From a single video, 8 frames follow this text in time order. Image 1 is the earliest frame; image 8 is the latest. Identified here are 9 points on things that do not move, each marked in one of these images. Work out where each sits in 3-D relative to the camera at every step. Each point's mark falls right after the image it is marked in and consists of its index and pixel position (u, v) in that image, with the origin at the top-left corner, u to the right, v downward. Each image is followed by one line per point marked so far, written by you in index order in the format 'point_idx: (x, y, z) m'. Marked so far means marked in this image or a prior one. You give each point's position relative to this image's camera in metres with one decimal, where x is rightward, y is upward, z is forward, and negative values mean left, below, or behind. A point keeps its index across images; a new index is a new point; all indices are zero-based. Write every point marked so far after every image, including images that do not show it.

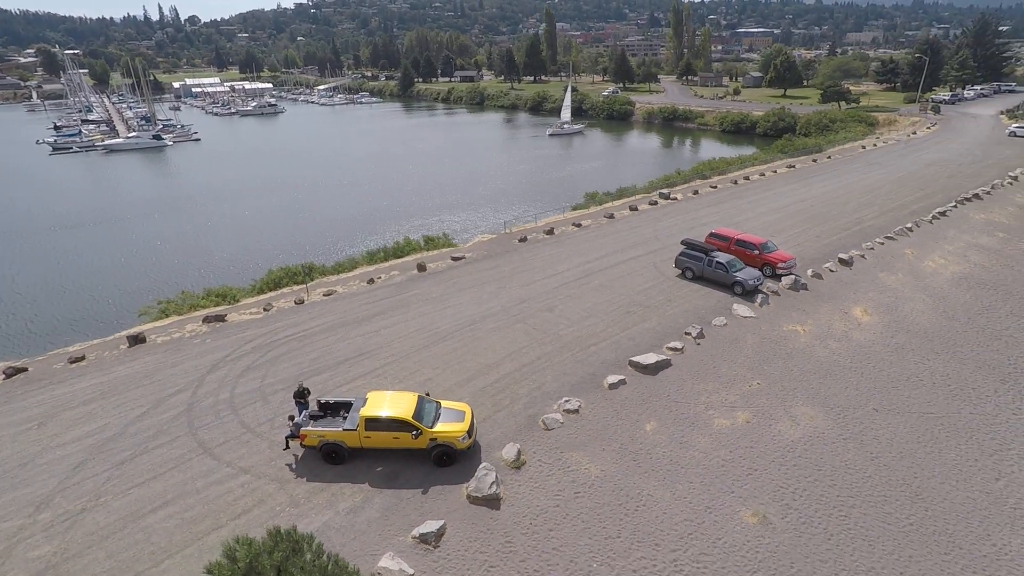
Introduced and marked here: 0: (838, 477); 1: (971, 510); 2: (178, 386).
0: (+8.1, -4.7, +14.2) m
1: (+10.8, -5.2, +13.4) m
2: (-10.5, -3.1, +18.1) m
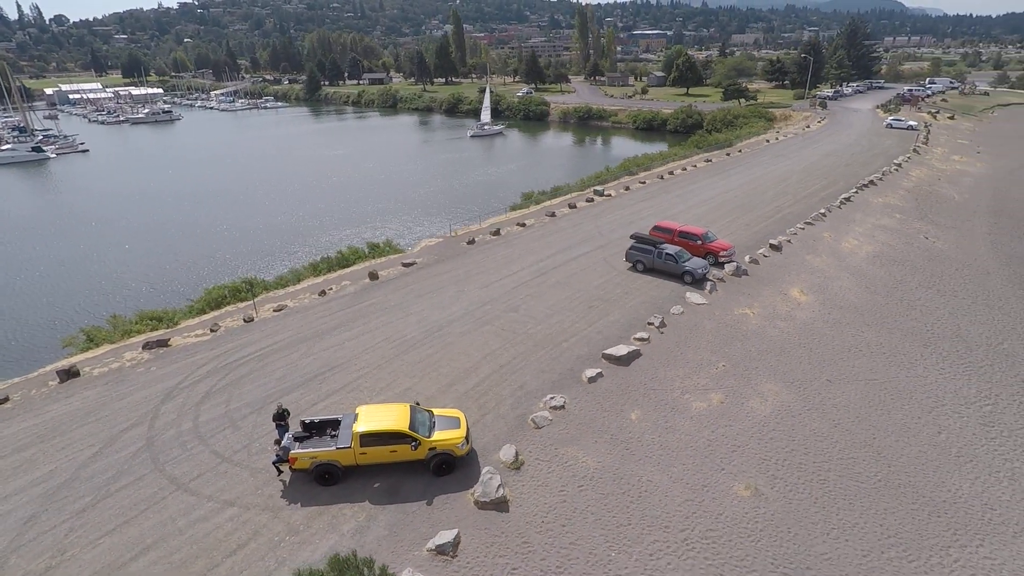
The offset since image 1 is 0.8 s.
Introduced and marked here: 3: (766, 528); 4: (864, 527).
0: (+8.0, -4.2, +15.4) m
1: (+10.8, -4.5, +15.0) m
2: (-11.0, -3.8, +16.5) m
3: (+5.7, -5.4, +12.9) m
4: (+8.0, -5.4, +13.0) m
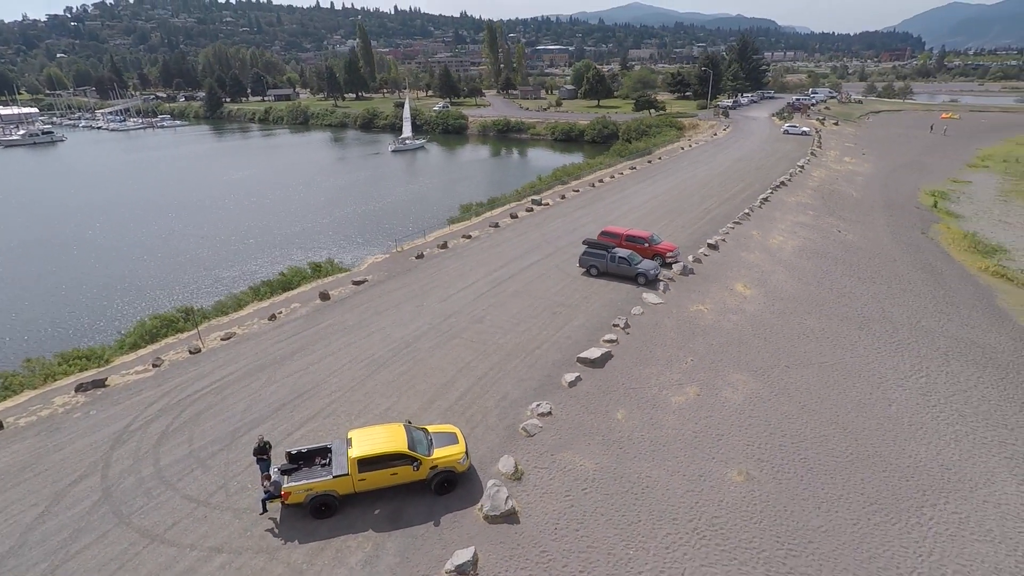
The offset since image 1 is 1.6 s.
0: (+7.8, -4.0, +16.4) m
1: (+10.7, -4.1, +16.4) m
2: (-11.1, -4.7, +14.8) m
3: (+5.9, -5.2, +13.6) m
4: (+8.2, -5.1, +14.0) m
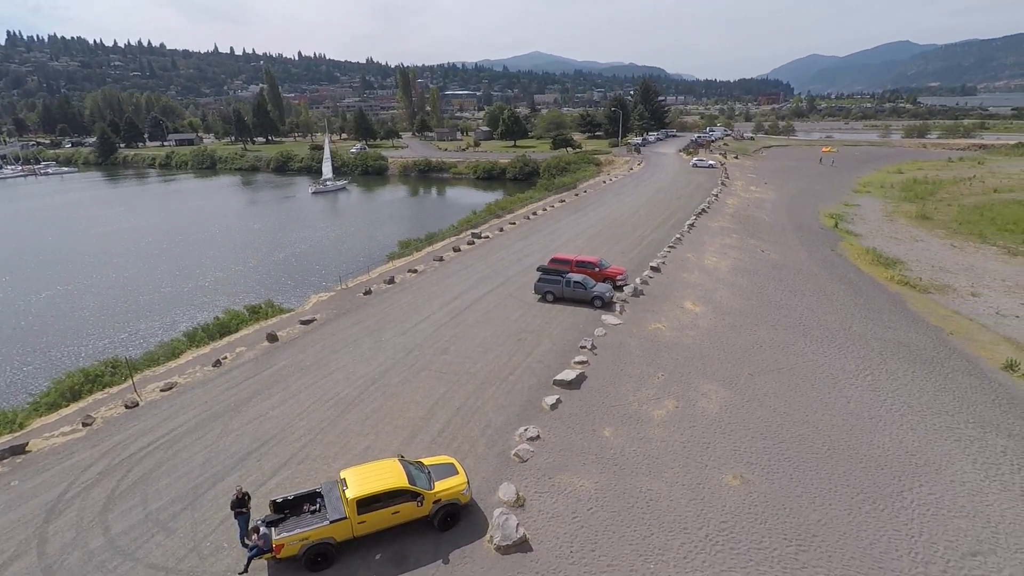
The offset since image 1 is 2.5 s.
0: (+7.4, -4.2, +16.9) m
1: (+10.3, -4.2, +17.4) m
2: (-11.0, -5.8, +12.5) m
3: (+6.1, -5.3, +13.8) m
4: (+8.3, -5.1, +14.6) m
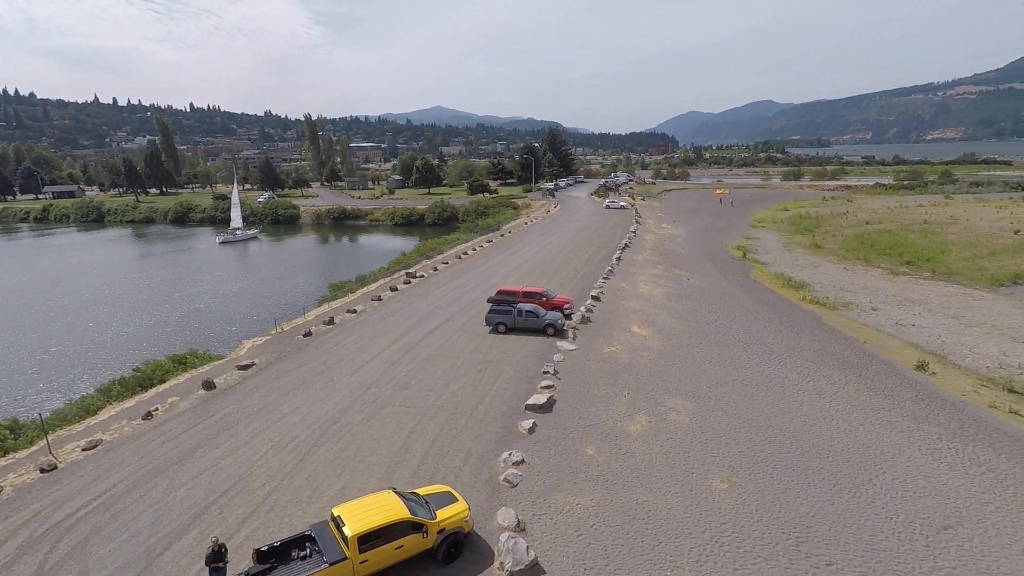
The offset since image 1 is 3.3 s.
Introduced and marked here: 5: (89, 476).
0: (+6.8, -4.5, +17.5) m
1: (+9.5, -4.5, +18.4) m
2: (-10.6, -6.4, +10.1) m
3: (+6.0, -5.4, +14.1) m
4: (+8.0, -5.2, +15.2) m
5: (-11.4, -5.0, +15.5) m
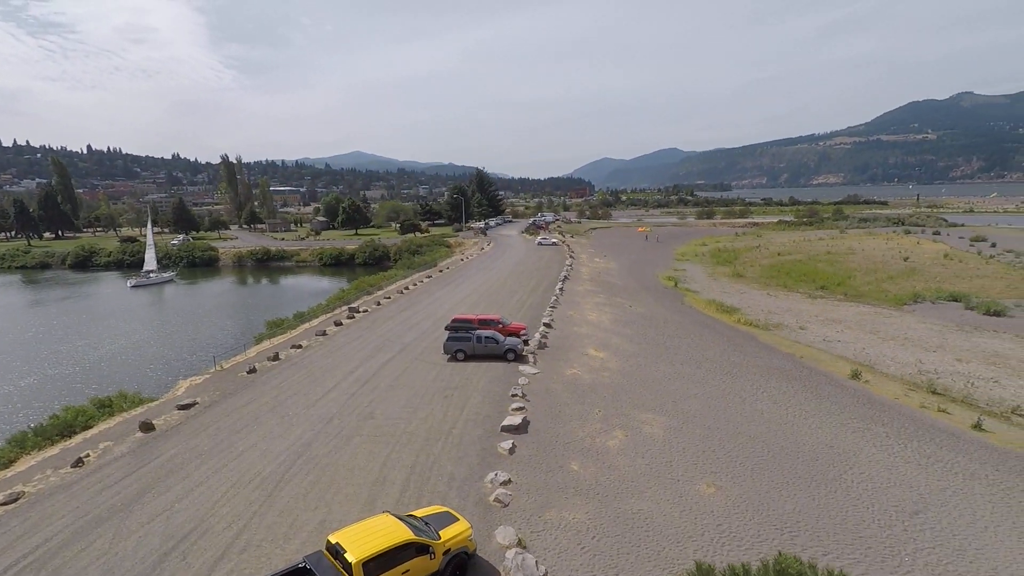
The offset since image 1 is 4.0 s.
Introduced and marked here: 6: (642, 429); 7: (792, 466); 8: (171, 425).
0: (+6.2, -4.9, +17.9) m
1: (+8.7, -4.8, +19.1) m
2: (-10.0, -6.6, +8.1) m
3: (+5.8, -5.5, +14.4) m
4: (+7.7, -5.3, +15.8) m
5: (-11.6, -5.7, +13.4) m
6: (+4.2, -4.6, +18.9) m
7: (+8.1, -5.2, +16.7) m
8: (-11.5, -4.6, +19.4) m
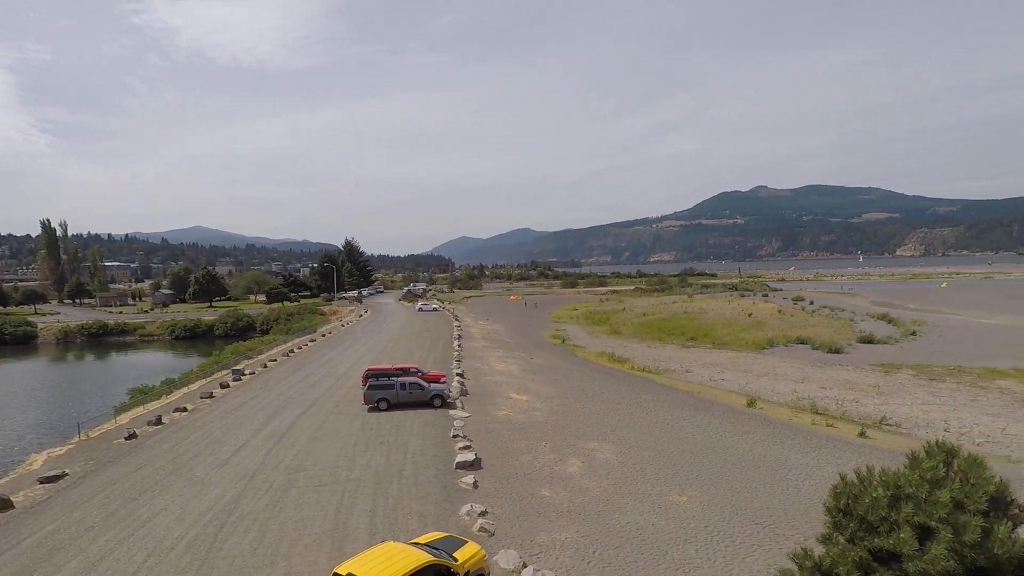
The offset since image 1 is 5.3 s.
0: (+4.8, -5.5, +18.2) m
1: (+7.0, -5.6, +20.1) m
2: (-8.5, -6.1, +4.7) m
3: (+5.3, -5.7, +14.7) m
4: (+6.8, -5.7, +16.5) m
5: (-11.4, -5.9, +9.5) m
6: (+2.6, -5.5, +18.8) m
7: (+7.0, -5.7, +17.5) m
8: (-12.8, -5.7, +15.5) m
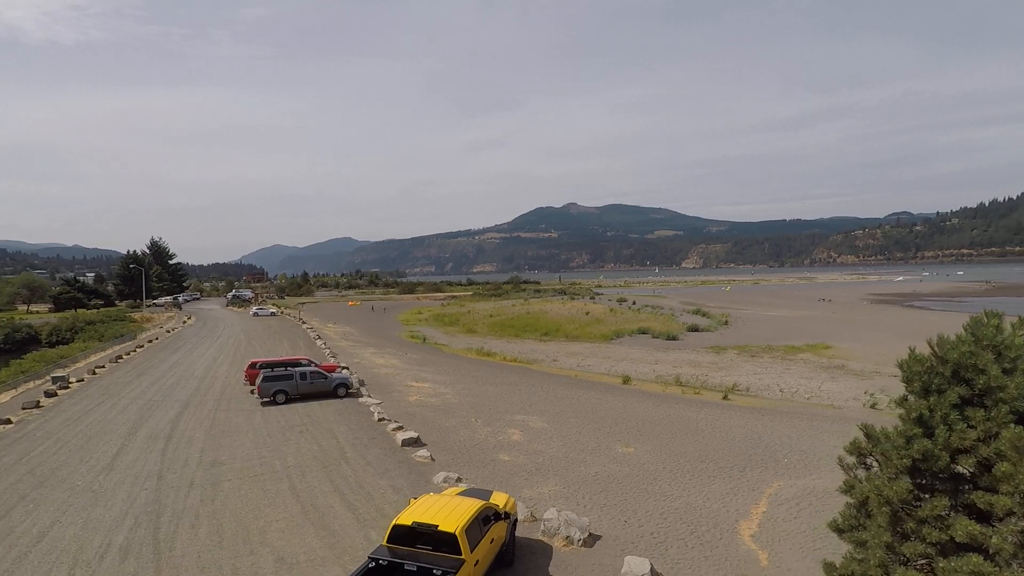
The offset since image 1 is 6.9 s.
0: (+2.7, -4.6, +19.3) m
1: (+4.2, -4.8, +21.7) m
2: (-5.8, -4.9, +2.3) m
3: (+4.3, -4.7, +16.1) m
4: (+5.1, -4.7, +18.3) m
5: (-10.0, -4.9, +6.1) m
6: (+0.5, -4.6, +19.2) m
7: (+5.0, -4.7, +19.3) m
8: (-13.2, -4.8, +11.3) m
